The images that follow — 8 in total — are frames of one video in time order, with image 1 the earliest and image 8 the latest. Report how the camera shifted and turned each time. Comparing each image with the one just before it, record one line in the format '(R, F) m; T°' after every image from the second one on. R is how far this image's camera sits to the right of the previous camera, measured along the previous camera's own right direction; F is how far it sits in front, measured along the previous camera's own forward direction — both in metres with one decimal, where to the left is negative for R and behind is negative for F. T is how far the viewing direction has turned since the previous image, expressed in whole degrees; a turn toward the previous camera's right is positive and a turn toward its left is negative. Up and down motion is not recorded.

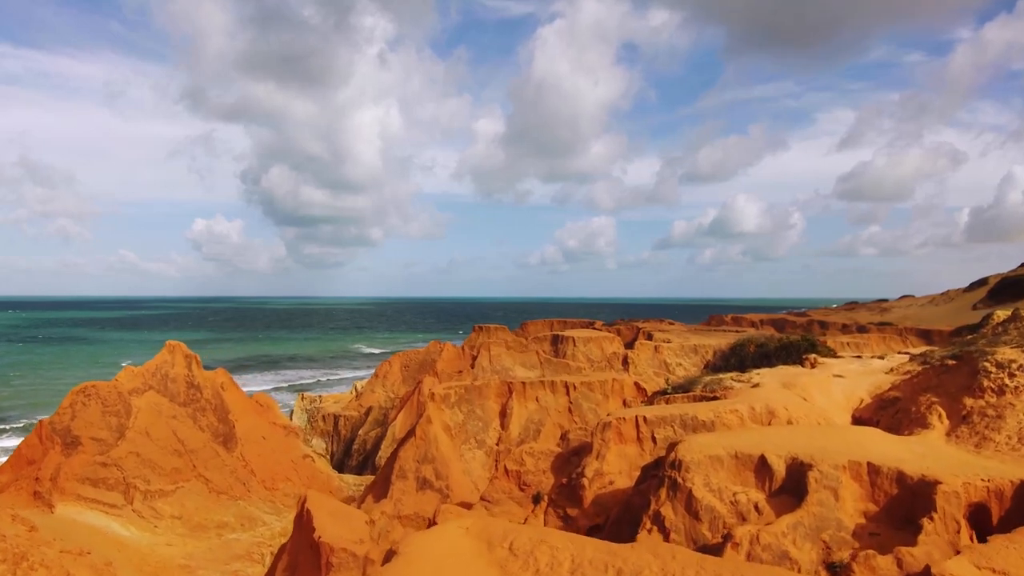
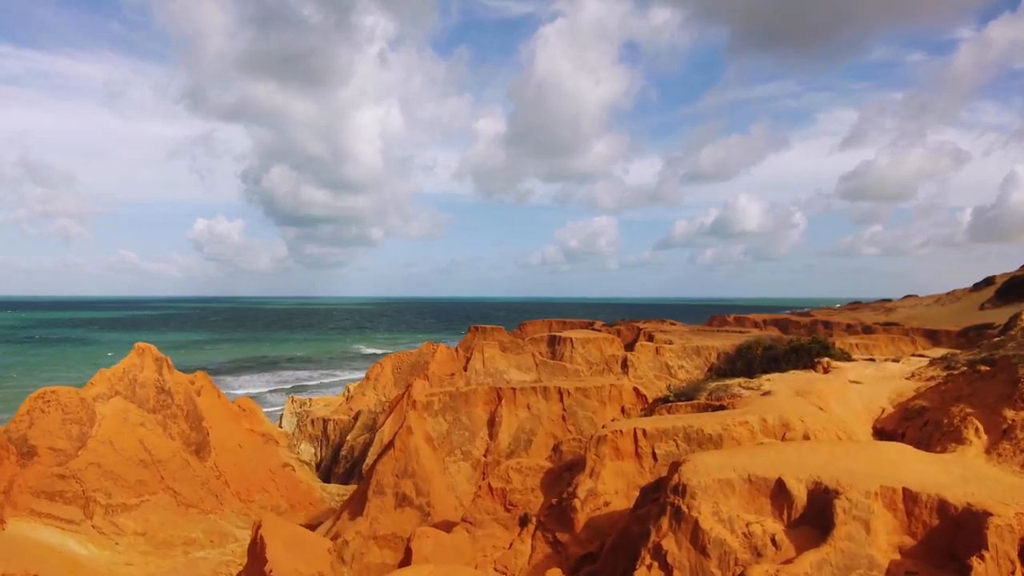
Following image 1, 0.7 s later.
(+0.3, +1.1) m; 0°
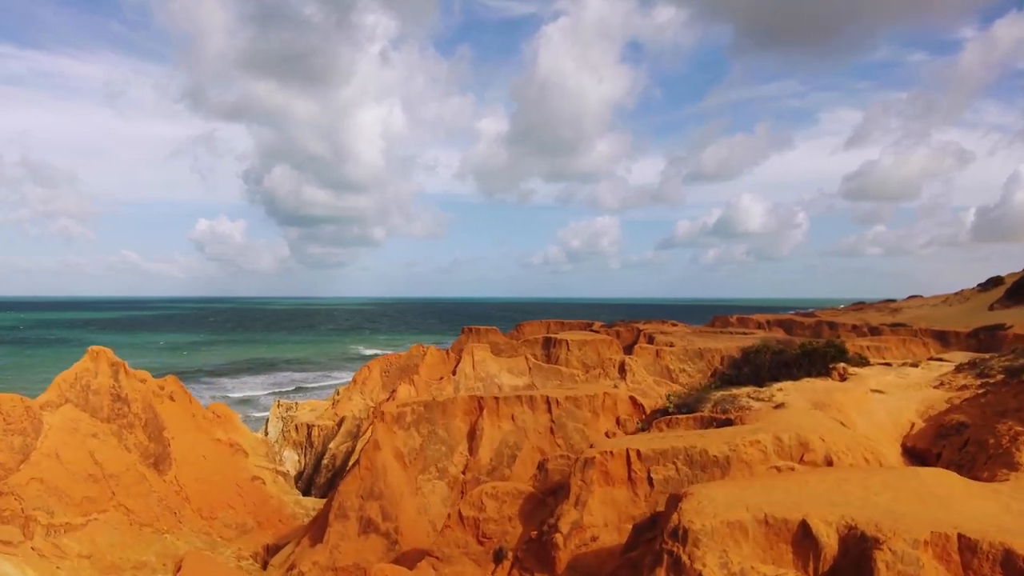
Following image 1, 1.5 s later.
(+0.4, +1.4) m; 0°
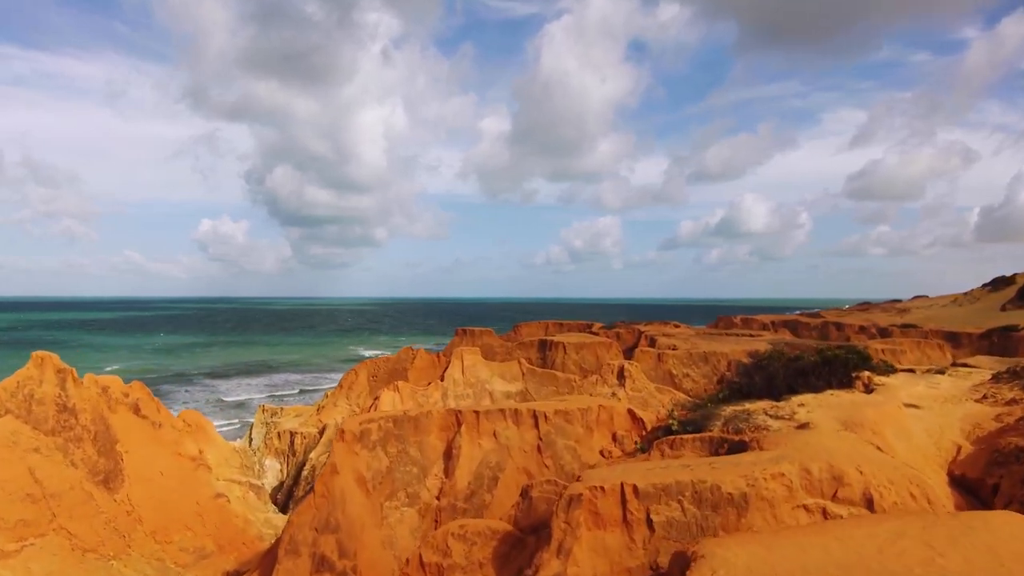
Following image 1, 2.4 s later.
(+0.4, +1.5) m; 0°
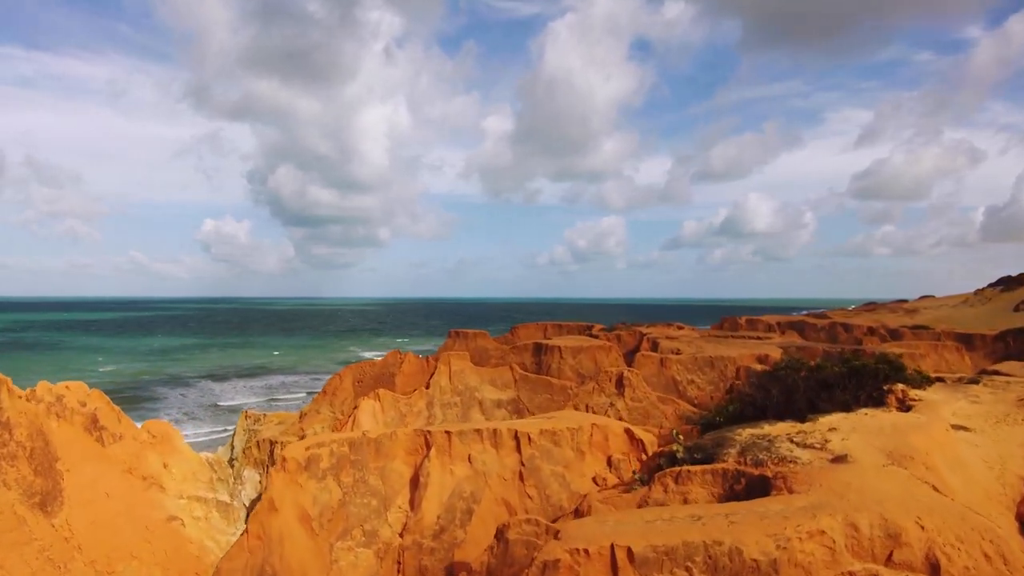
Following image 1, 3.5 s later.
(+0.4, +1.6) m; 0°
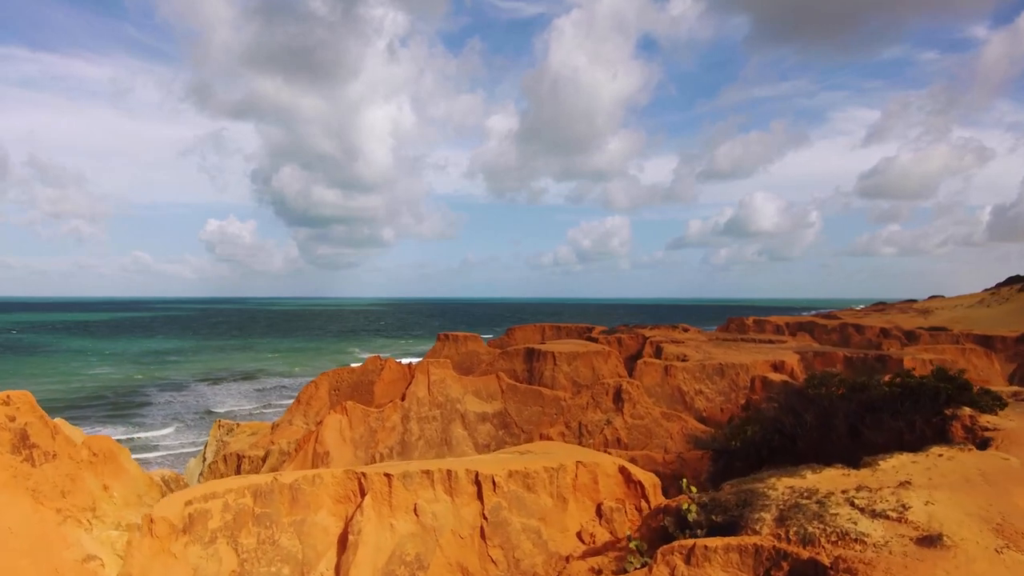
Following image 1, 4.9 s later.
(+0.5, +2.2) m; 0°
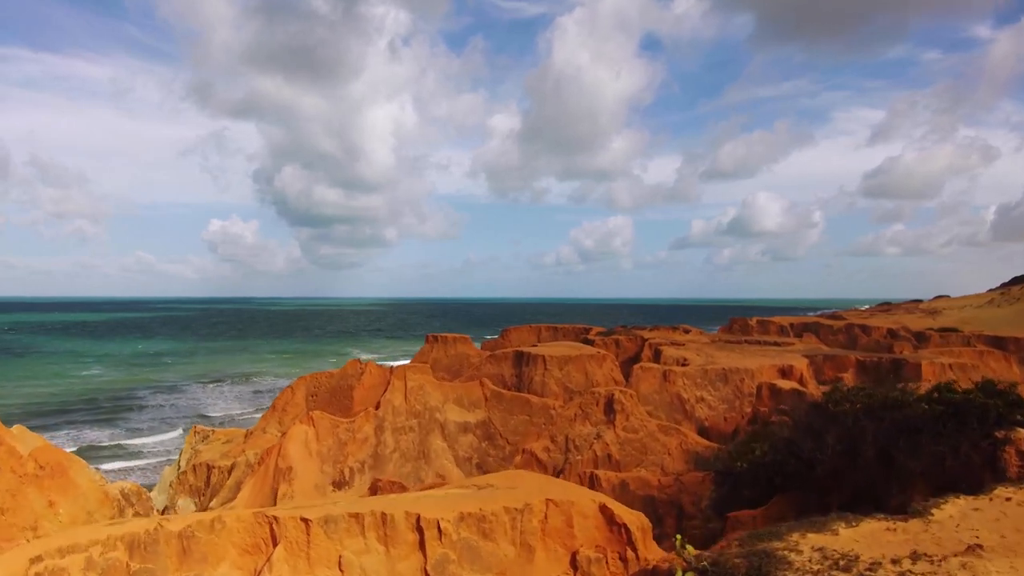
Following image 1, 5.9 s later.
(+0.5, +1.5) m; 0°
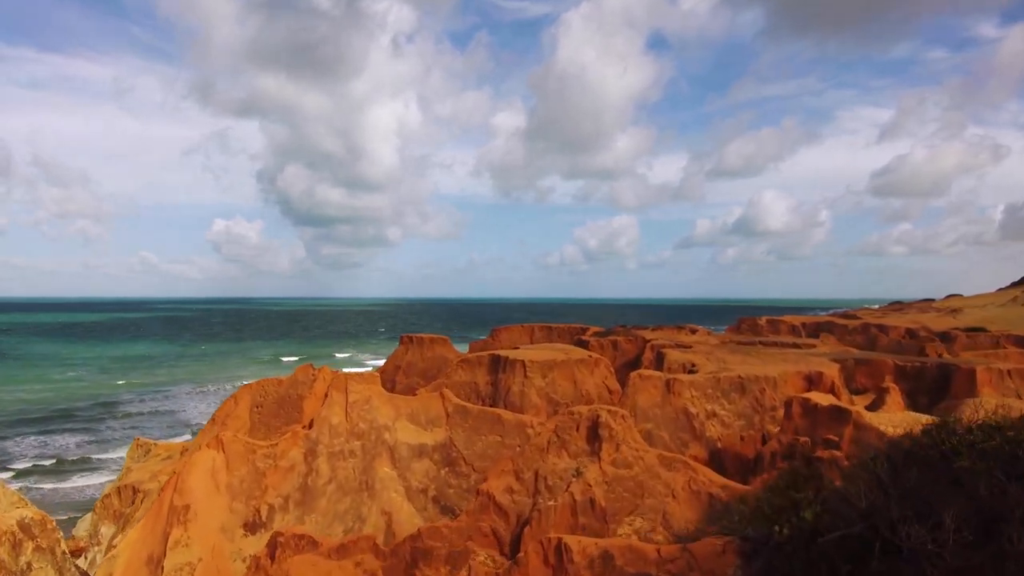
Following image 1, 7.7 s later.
(+0.8, +3.3) m; 0°
